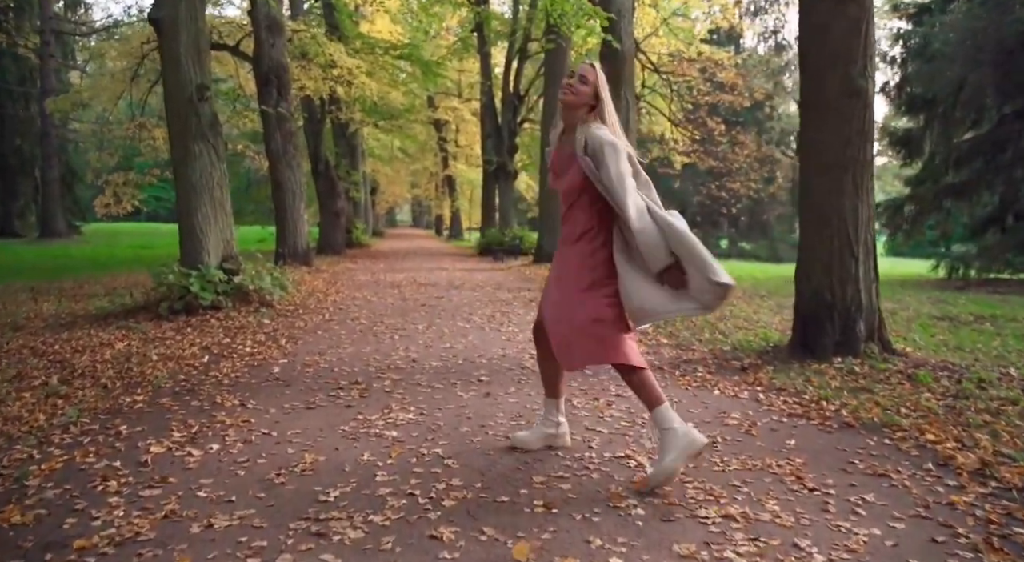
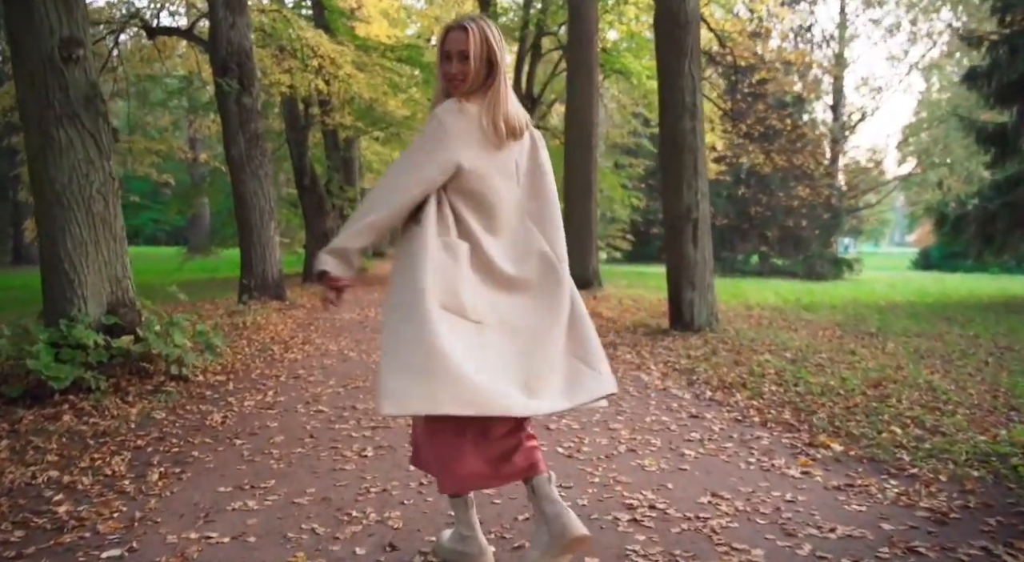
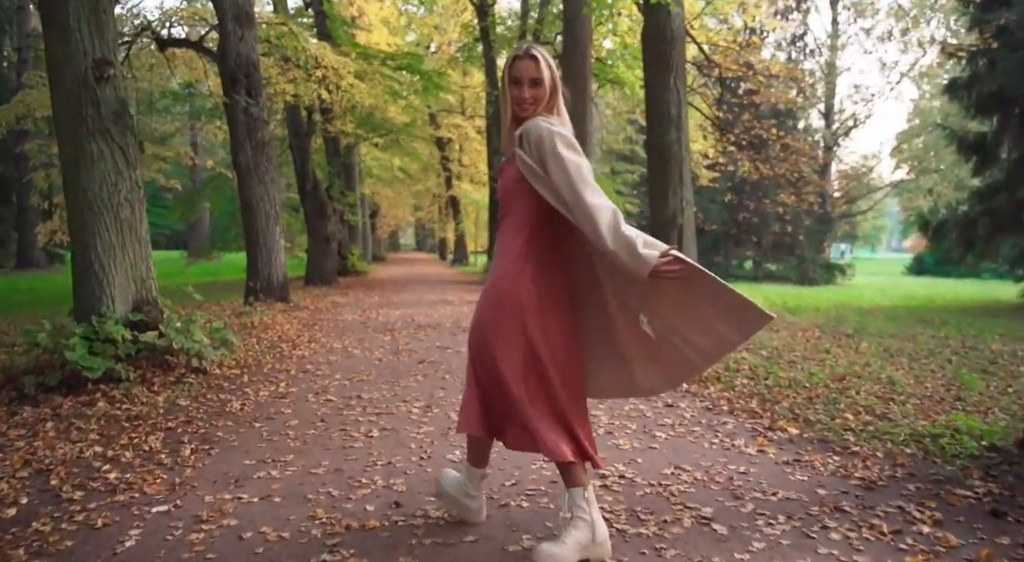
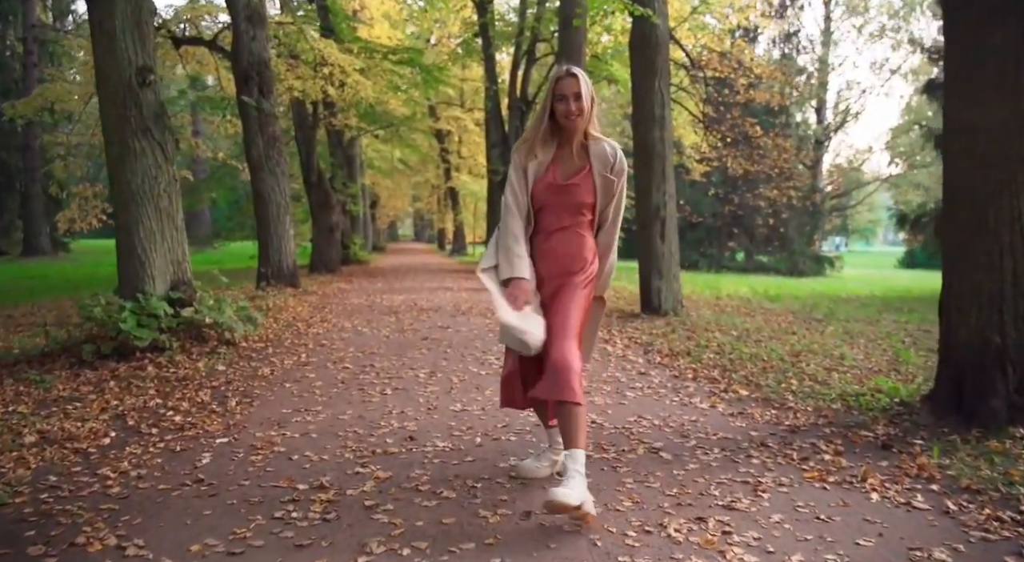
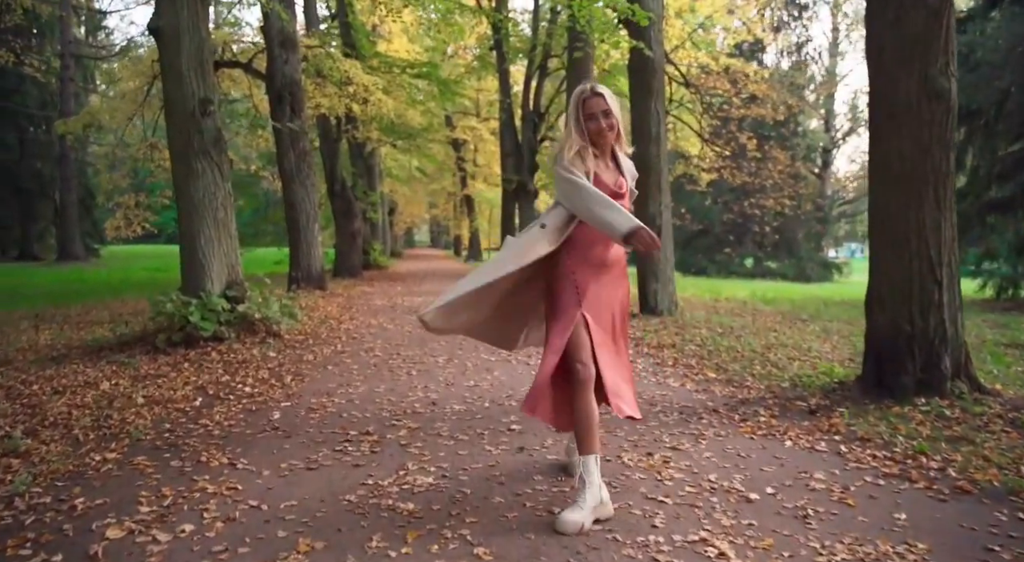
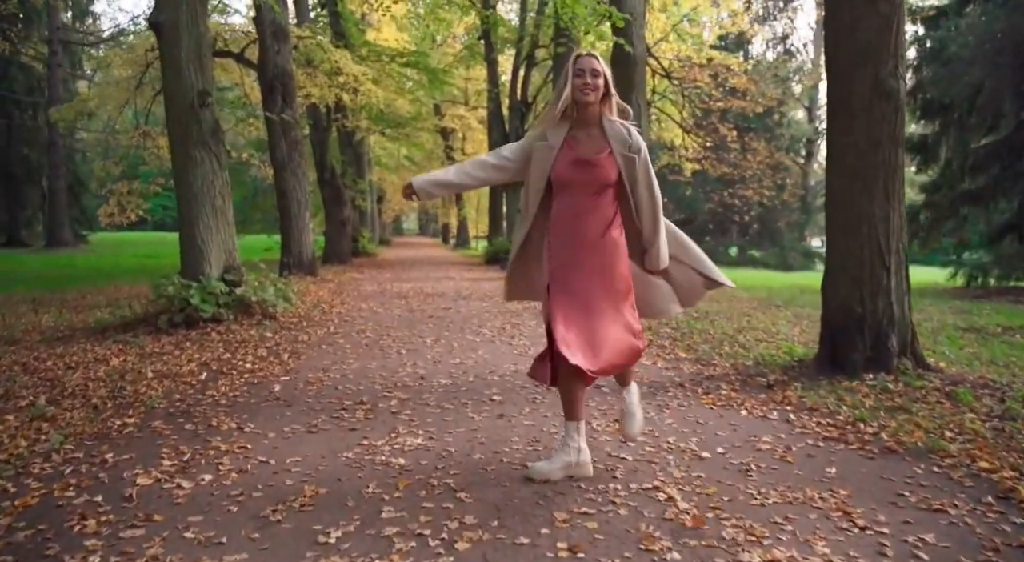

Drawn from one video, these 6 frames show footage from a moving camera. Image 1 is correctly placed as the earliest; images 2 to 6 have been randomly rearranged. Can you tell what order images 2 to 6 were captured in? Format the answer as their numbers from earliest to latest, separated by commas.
6, 5, 4, 3, 2
